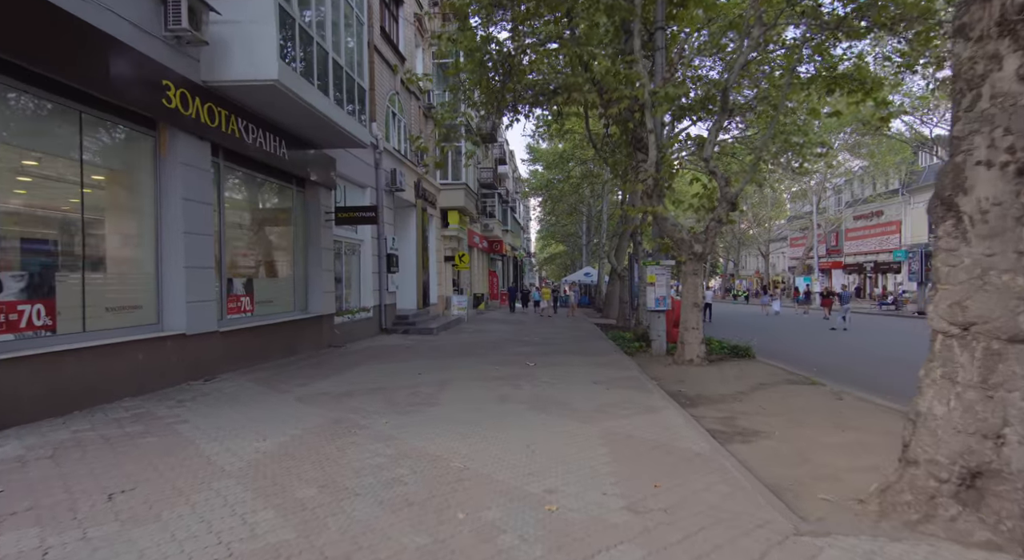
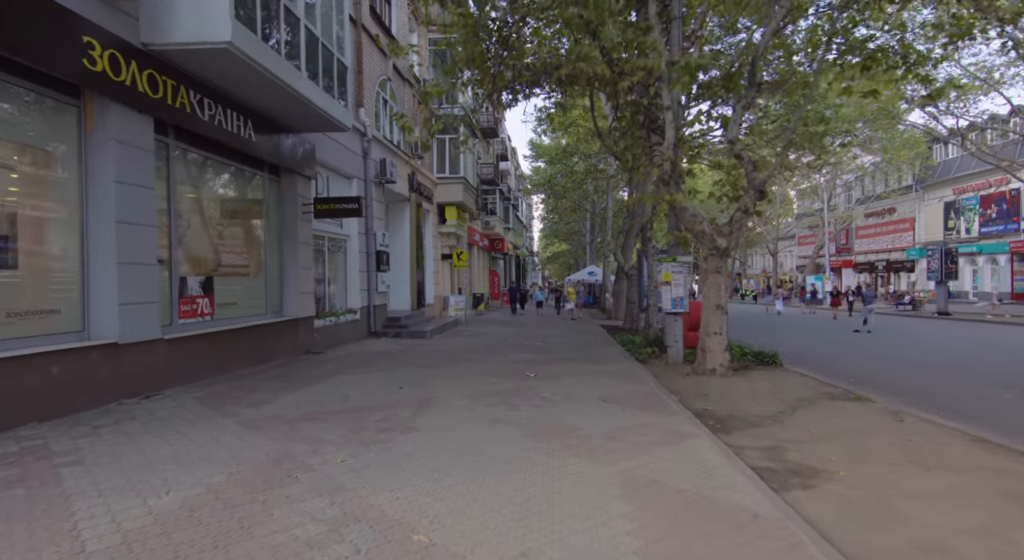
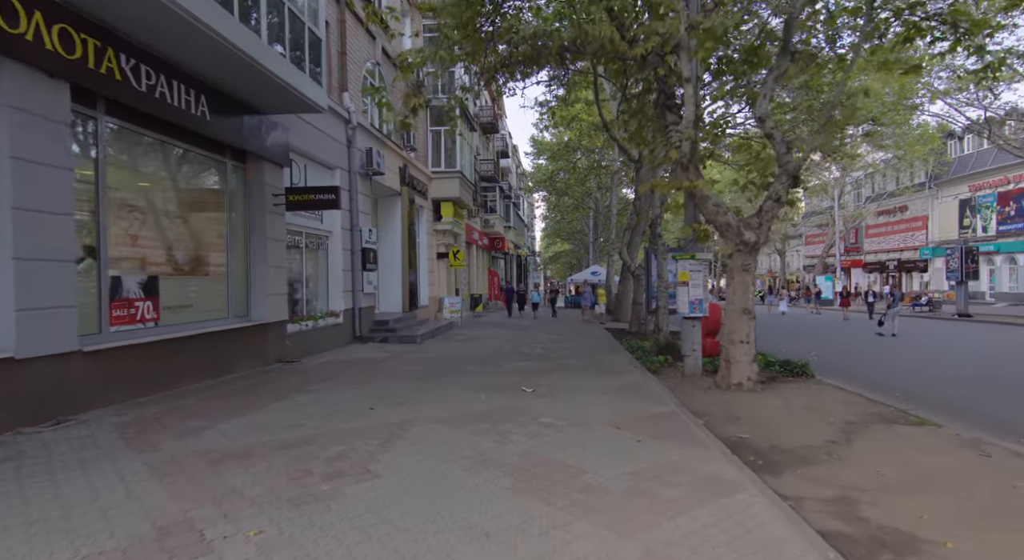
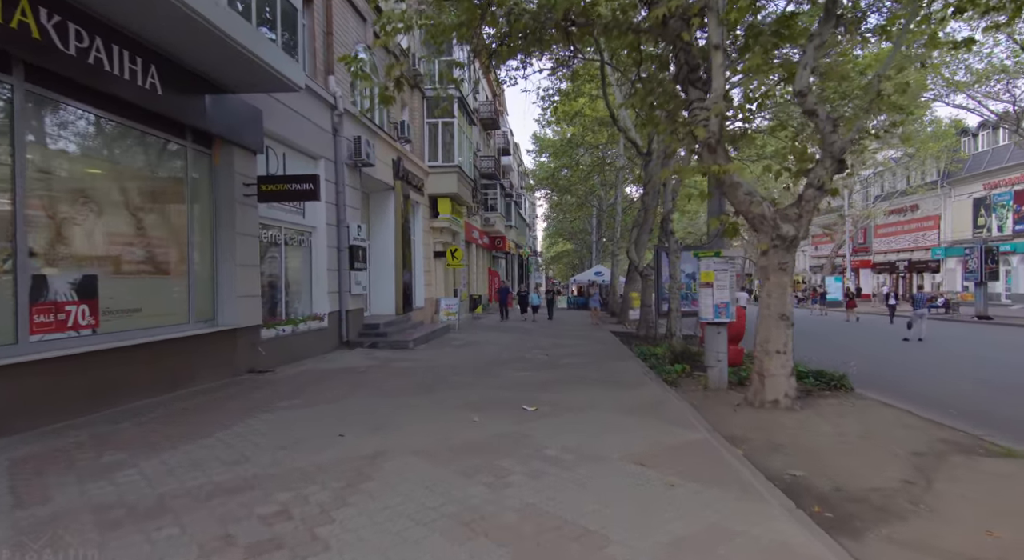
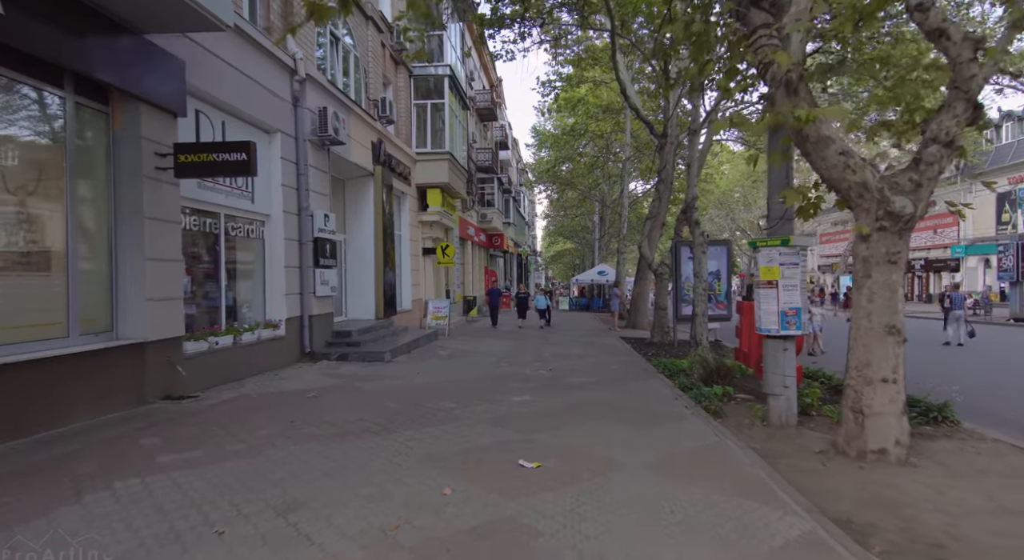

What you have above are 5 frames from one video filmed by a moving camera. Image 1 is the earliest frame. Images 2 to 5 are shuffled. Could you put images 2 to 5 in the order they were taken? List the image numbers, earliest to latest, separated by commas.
2, 3, 4, 5
